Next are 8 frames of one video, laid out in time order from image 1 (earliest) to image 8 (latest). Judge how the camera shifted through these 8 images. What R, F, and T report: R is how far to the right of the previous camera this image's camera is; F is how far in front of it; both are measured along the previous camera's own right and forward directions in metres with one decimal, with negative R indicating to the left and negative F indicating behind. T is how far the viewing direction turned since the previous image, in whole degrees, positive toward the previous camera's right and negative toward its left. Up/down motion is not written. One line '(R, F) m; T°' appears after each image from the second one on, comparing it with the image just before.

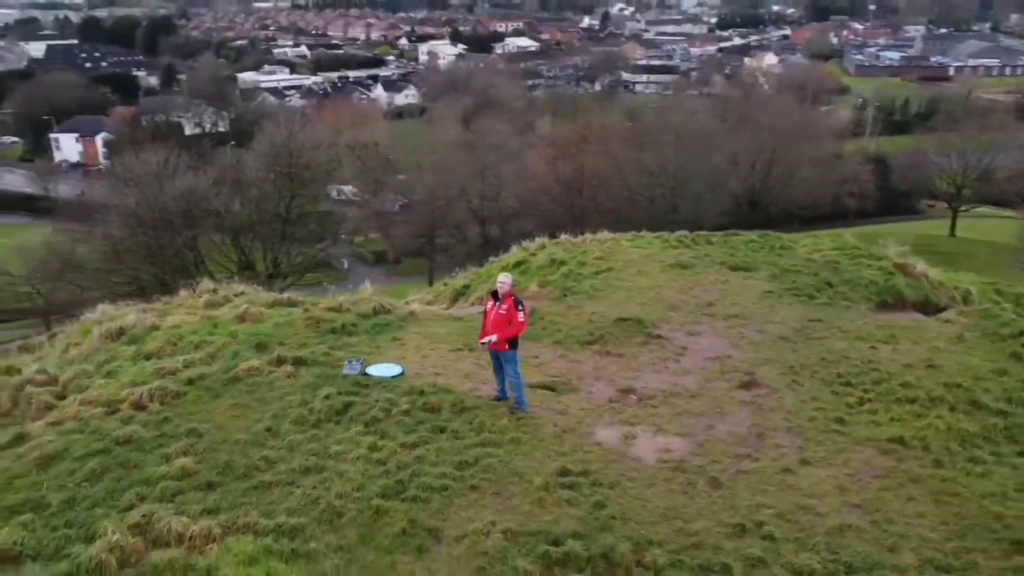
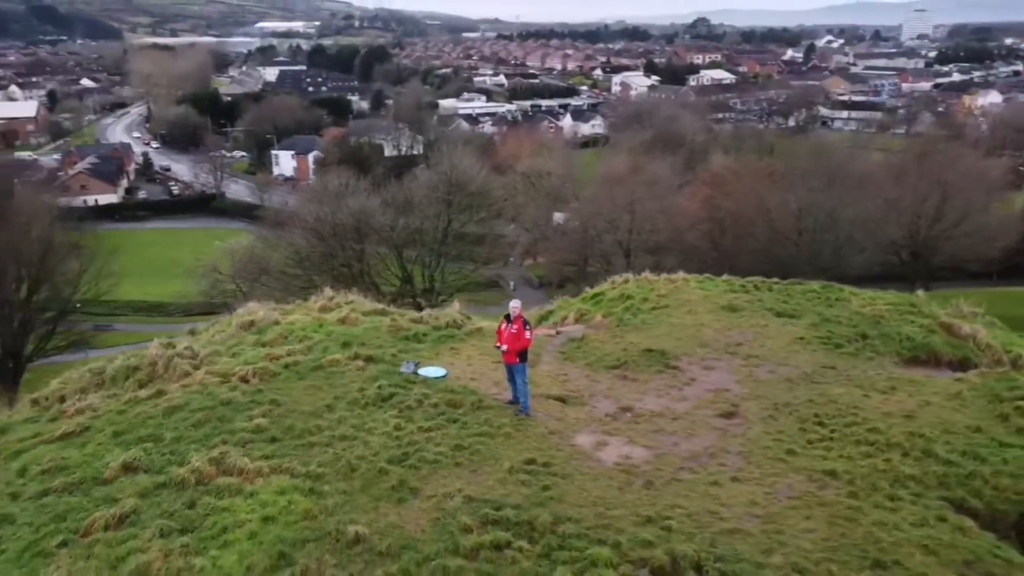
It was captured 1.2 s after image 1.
(+1.5, -1.2) m; -13°
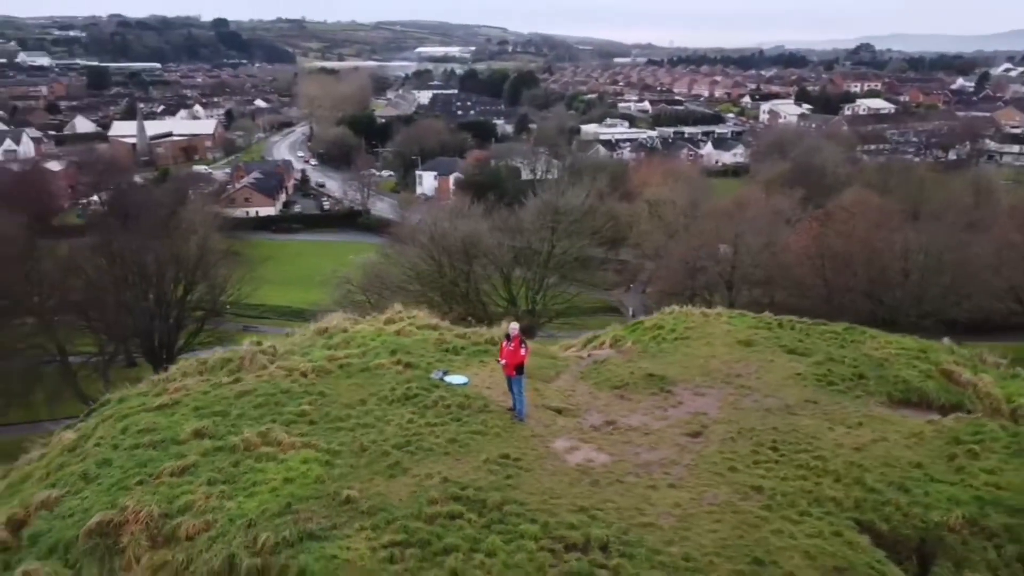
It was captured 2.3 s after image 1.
(+1.5, -1.2) m; -10°
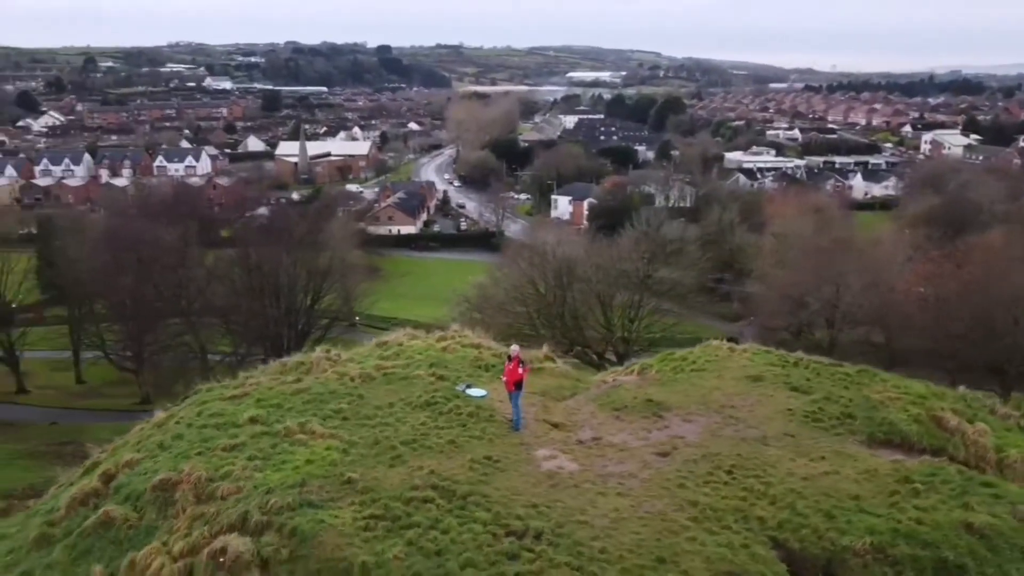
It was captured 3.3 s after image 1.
(+1.7, -1.3) m; -10°
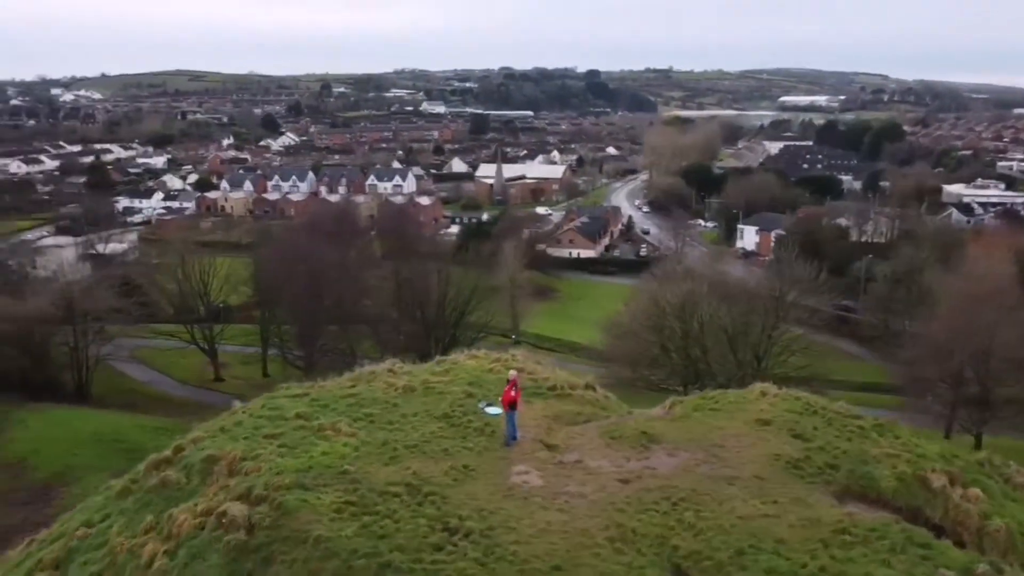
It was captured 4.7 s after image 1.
(+2.7, -1.0) m; -14°
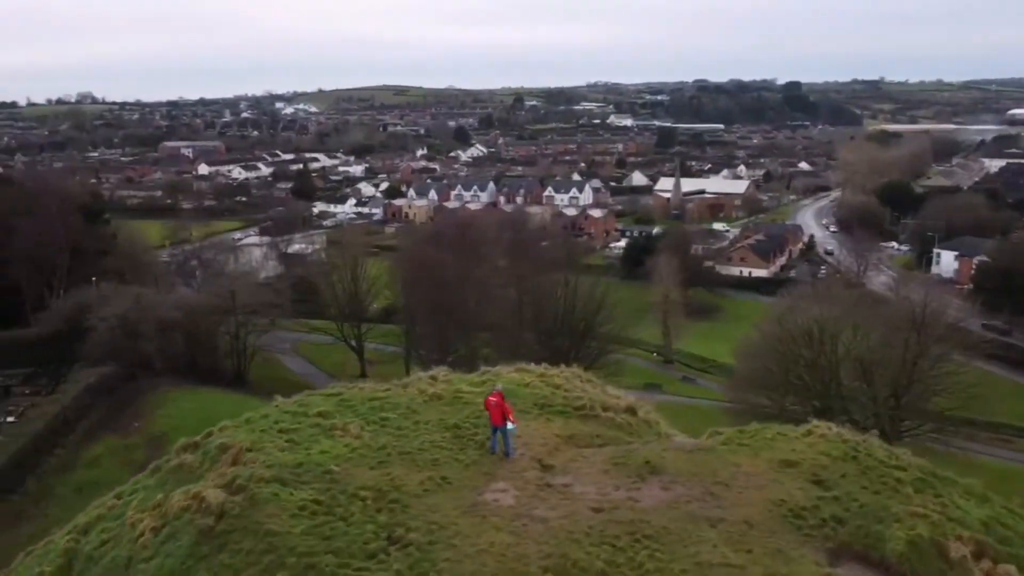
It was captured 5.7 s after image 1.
(+2.5, +0.5) m; -13°
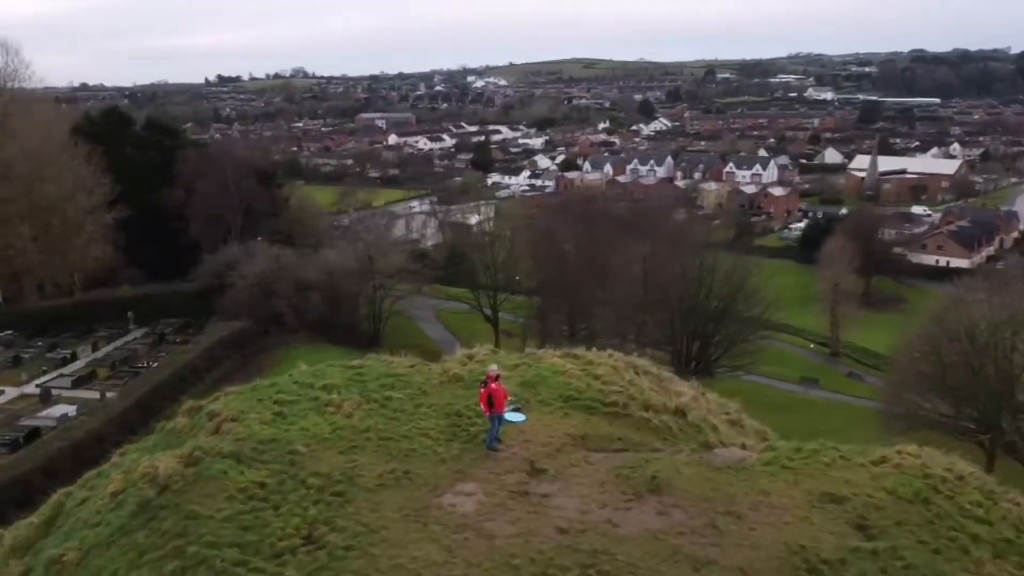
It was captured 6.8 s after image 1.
(+2.2, +1.8) m; -13°
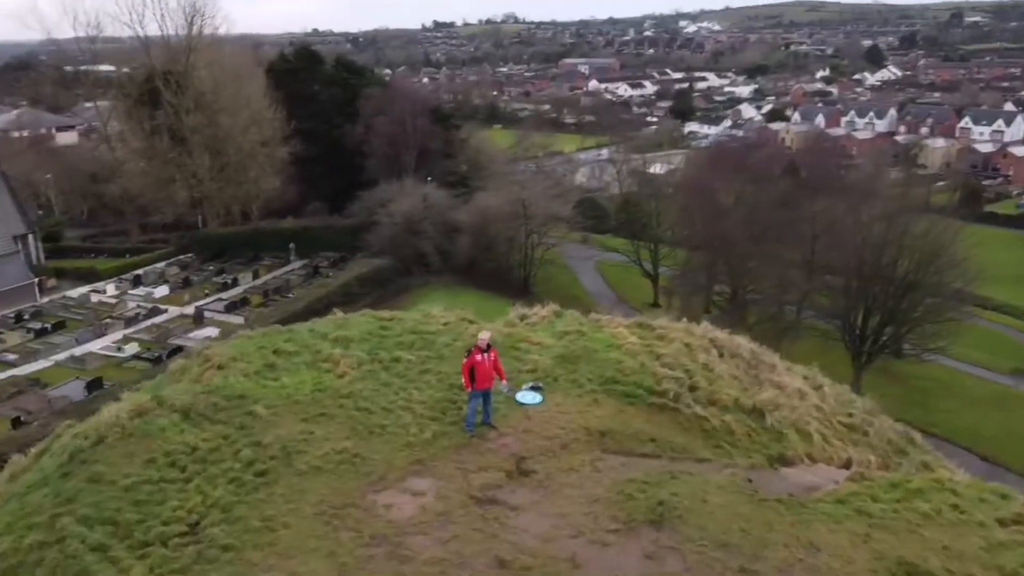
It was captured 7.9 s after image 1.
(+1.9, +2.3) m; -14°
